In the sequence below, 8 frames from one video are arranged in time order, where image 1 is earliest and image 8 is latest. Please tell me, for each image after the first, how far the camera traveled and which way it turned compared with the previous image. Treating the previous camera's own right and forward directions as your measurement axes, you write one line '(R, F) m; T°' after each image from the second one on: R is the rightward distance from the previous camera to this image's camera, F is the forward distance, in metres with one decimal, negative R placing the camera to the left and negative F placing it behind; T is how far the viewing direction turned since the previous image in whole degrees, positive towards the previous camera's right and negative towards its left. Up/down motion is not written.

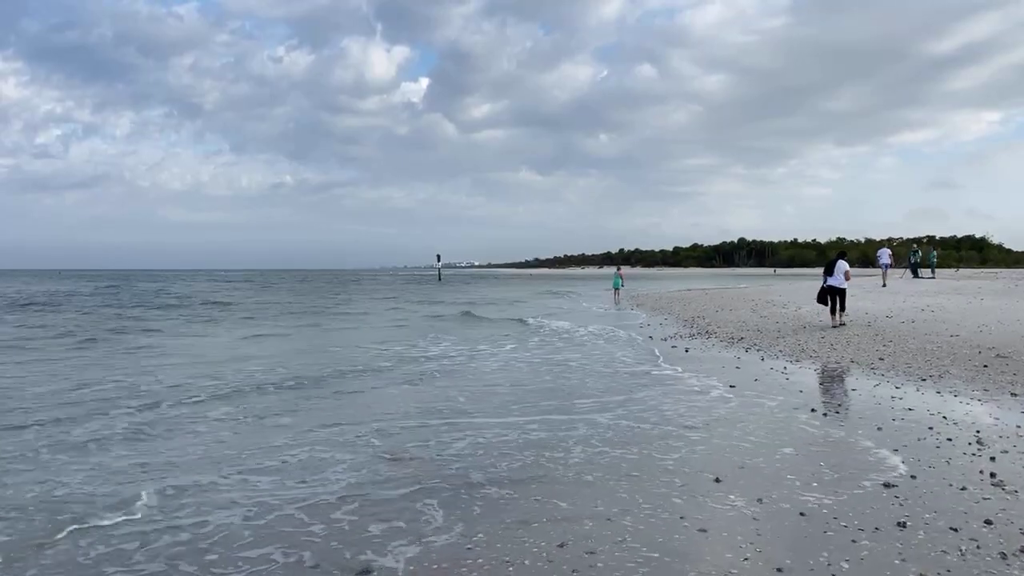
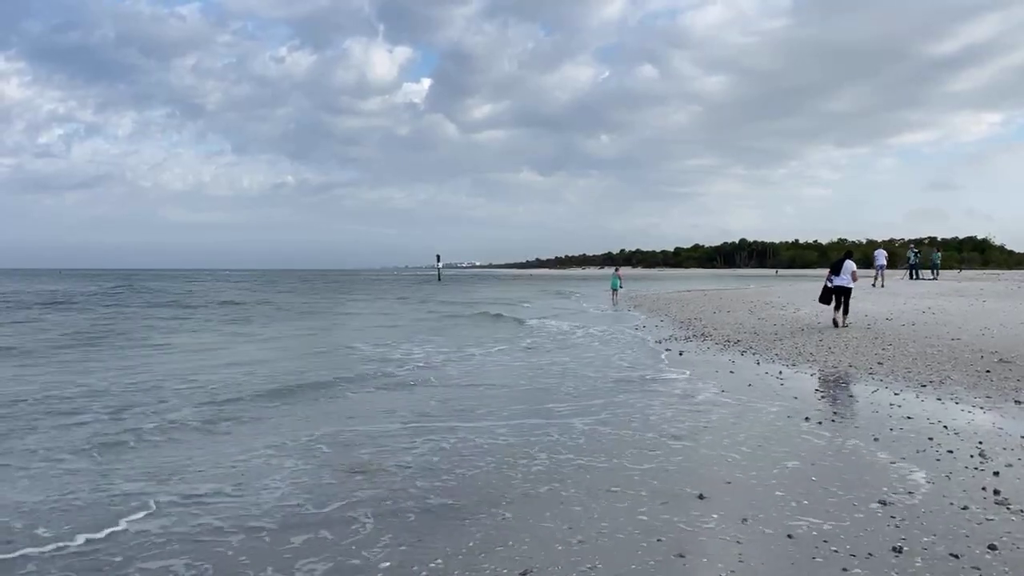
(+0.2, +0.3) m; 0°
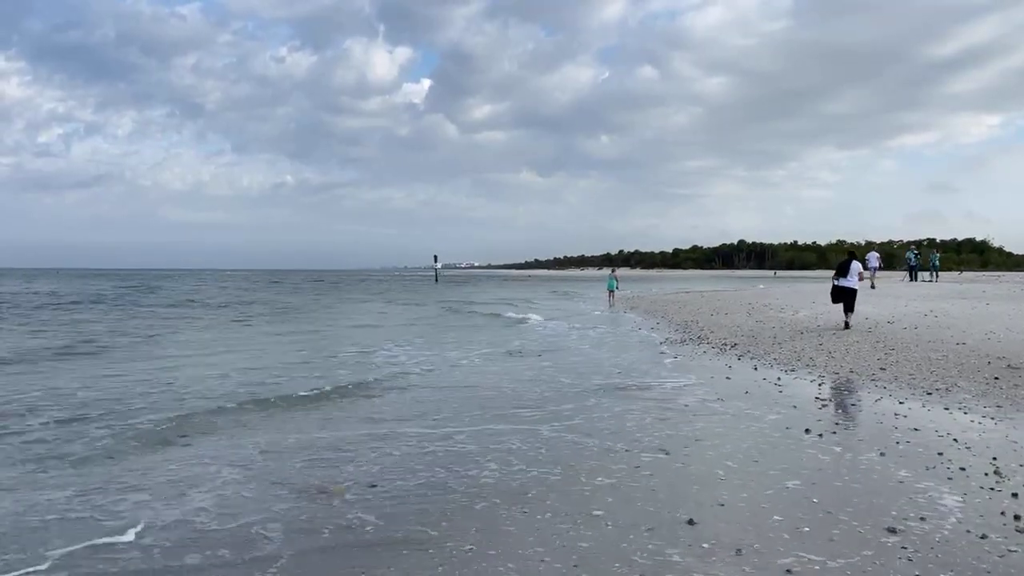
(+0.2, +0.4) m; 0°
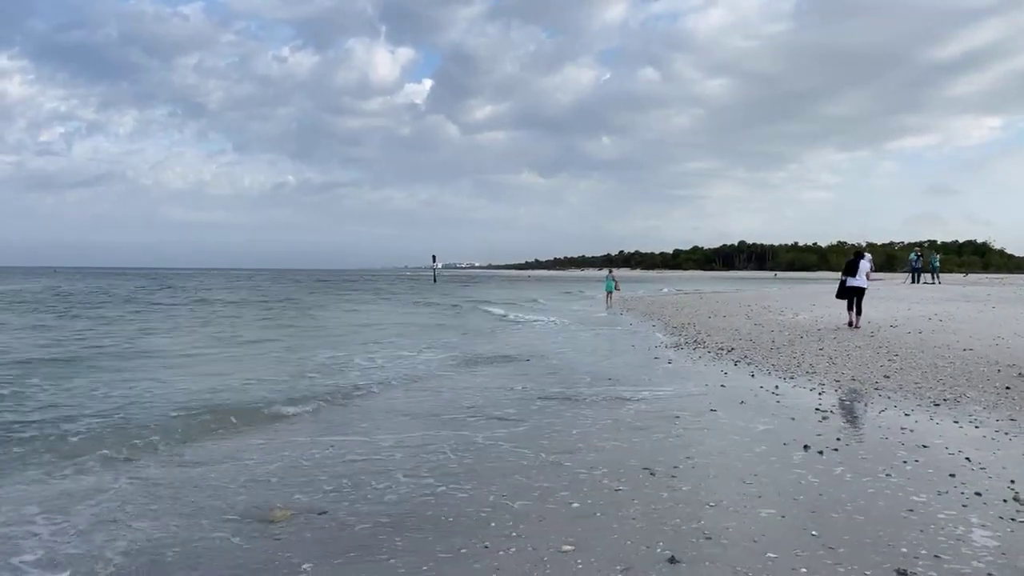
(+0.2, +0.5) m; 0°
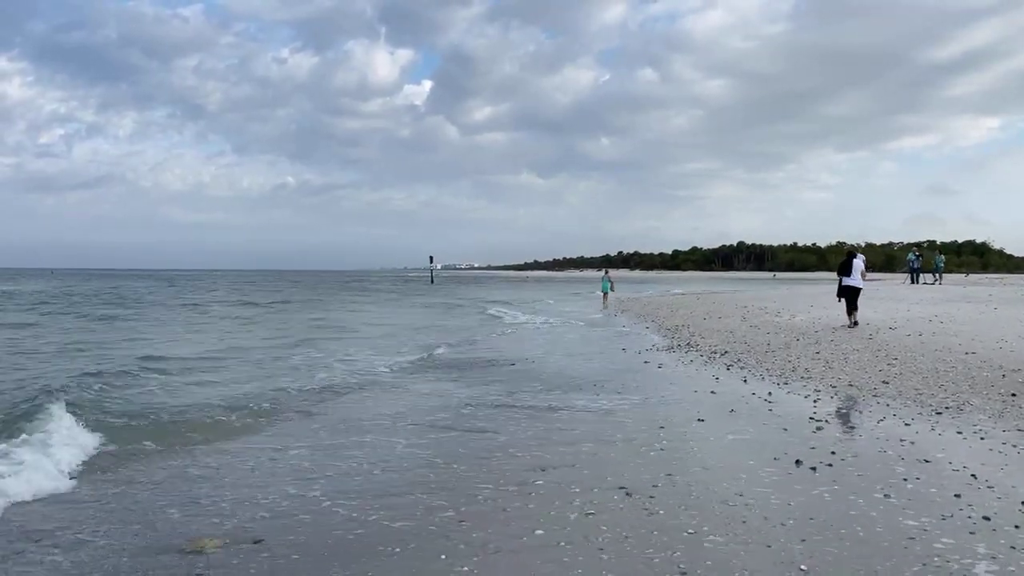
(+0.3, +0.5) m; 0°
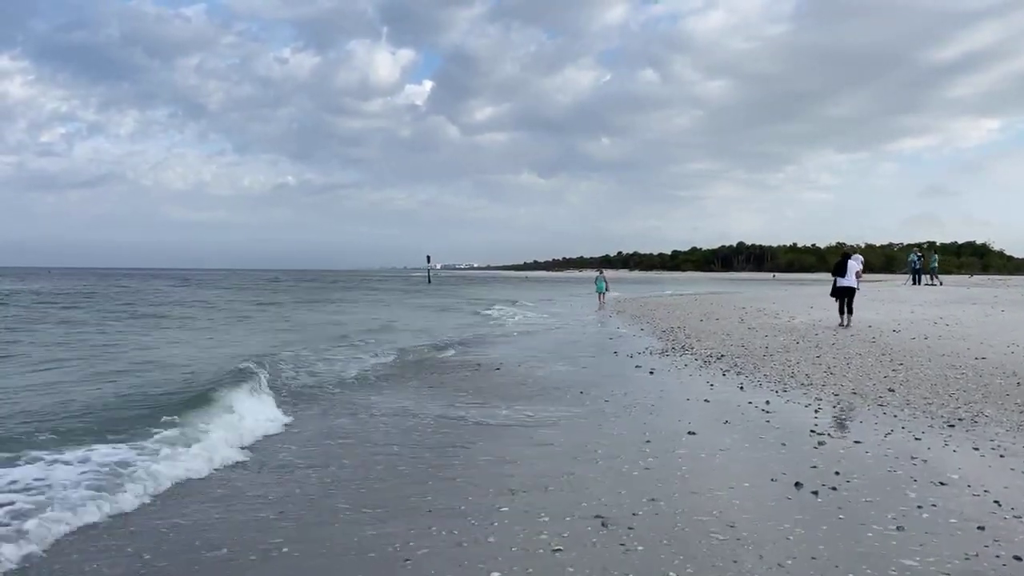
(+0.3, +0.6) m; 0°
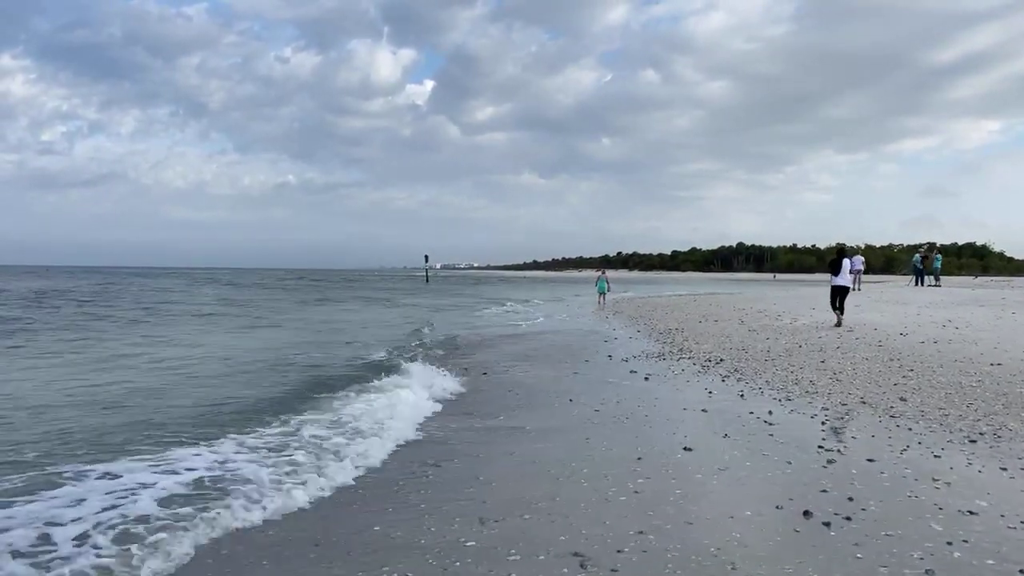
(+0.2, +0.6) m; 0°
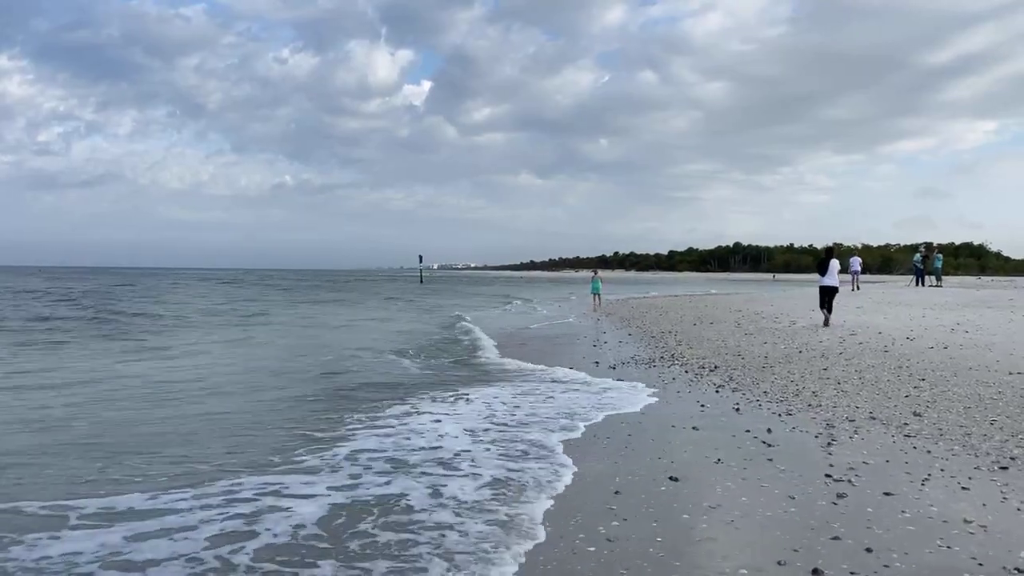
(+0.3, +0.9) m; 0°
